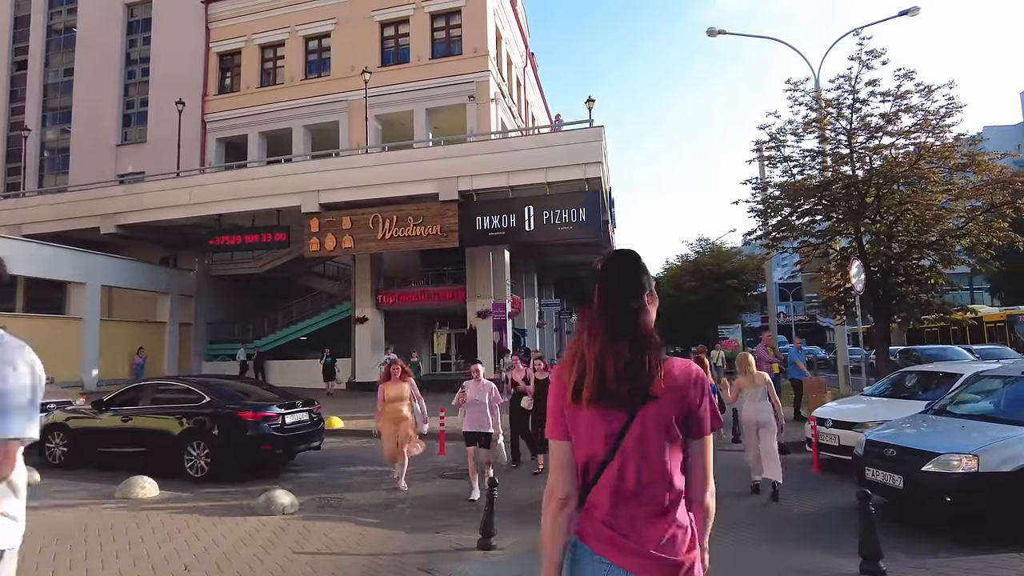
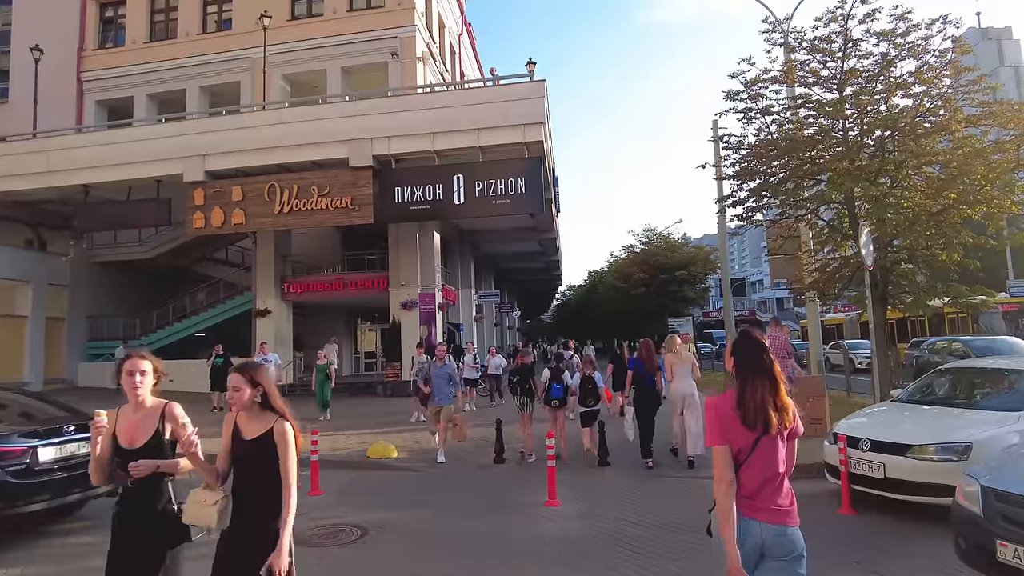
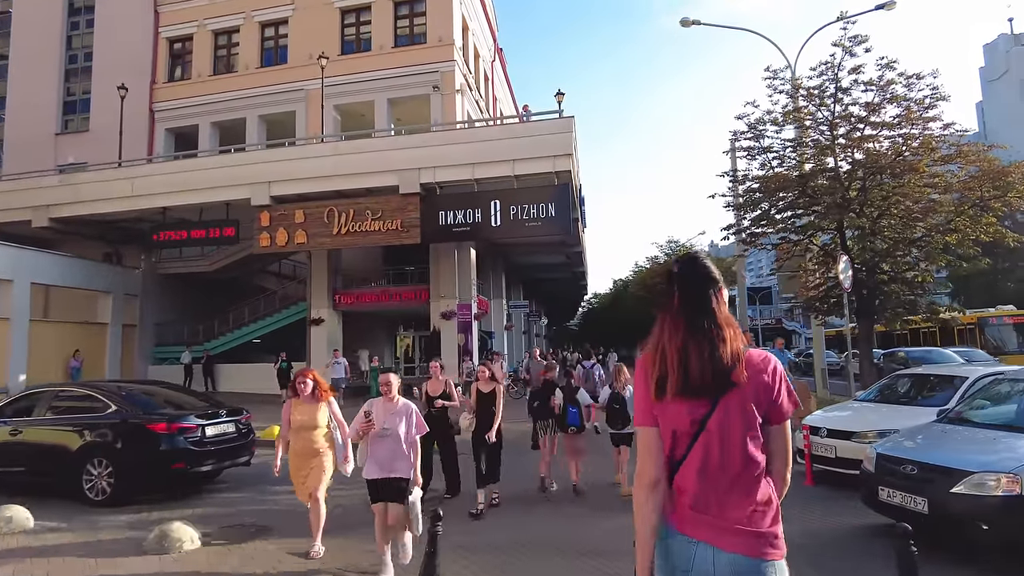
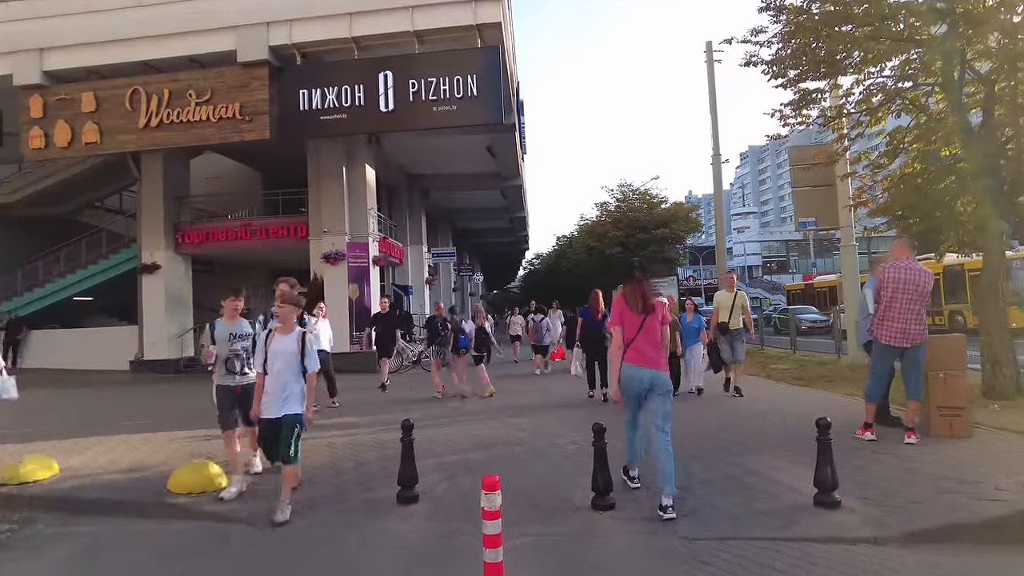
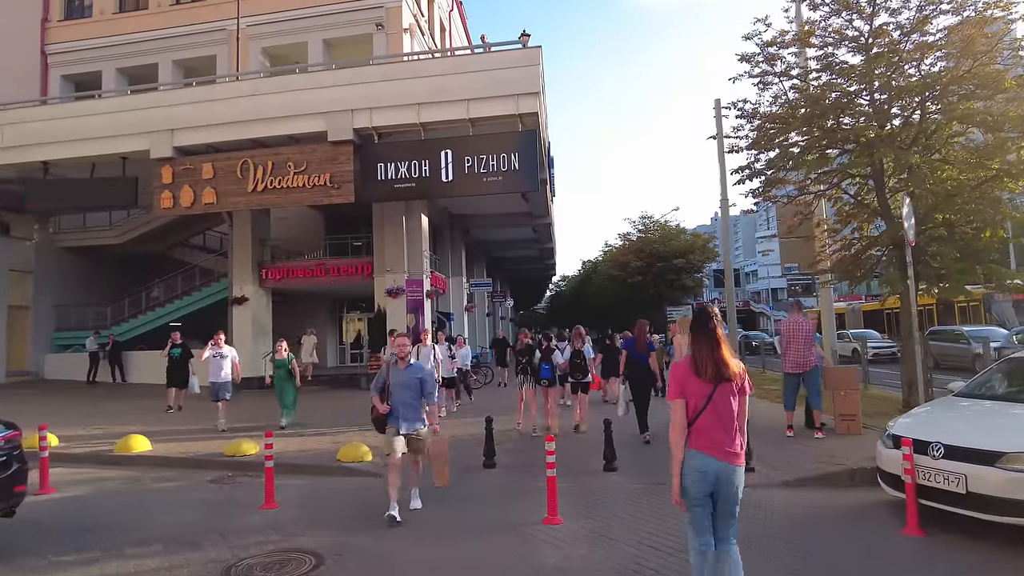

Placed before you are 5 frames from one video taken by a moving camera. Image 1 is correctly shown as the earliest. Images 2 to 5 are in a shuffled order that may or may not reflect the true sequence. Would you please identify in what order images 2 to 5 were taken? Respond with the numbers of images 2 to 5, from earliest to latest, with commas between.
3, 2, 5, 4
